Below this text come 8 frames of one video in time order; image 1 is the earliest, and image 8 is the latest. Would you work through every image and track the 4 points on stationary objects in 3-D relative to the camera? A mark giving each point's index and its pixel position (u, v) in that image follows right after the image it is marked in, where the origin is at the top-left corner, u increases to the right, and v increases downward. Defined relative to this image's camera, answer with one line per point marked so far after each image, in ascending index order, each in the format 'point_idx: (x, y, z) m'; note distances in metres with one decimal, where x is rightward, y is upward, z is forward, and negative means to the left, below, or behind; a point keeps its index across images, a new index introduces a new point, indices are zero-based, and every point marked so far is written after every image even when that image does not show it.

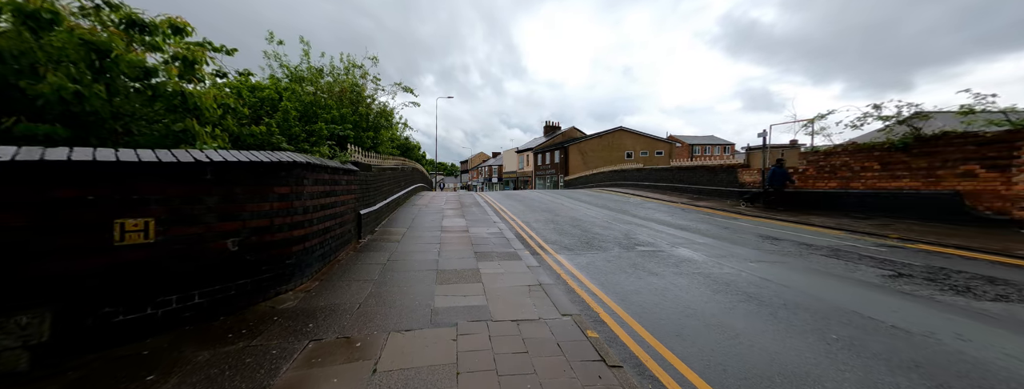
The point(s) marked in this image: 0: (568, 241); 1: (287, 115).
0: (+1.2, -1.0, +7.1) m
1: (-4.2, +1.5, +6.0) m
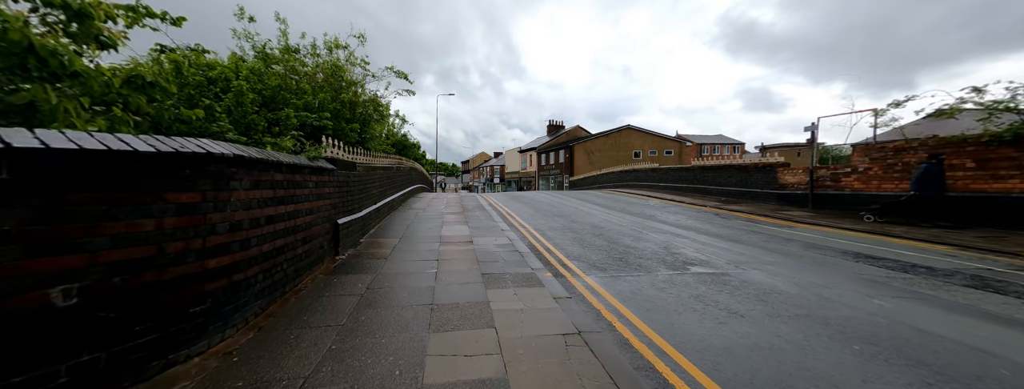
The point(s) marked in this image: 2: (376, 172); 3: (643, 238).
0: (+1.5, -1.1, +5.8) m
1: (-4.0, +1.4, +4.7) m
2: (-3.6, +0.6, +8.5) m
3: (+2.7, -0.9, +6.7) m
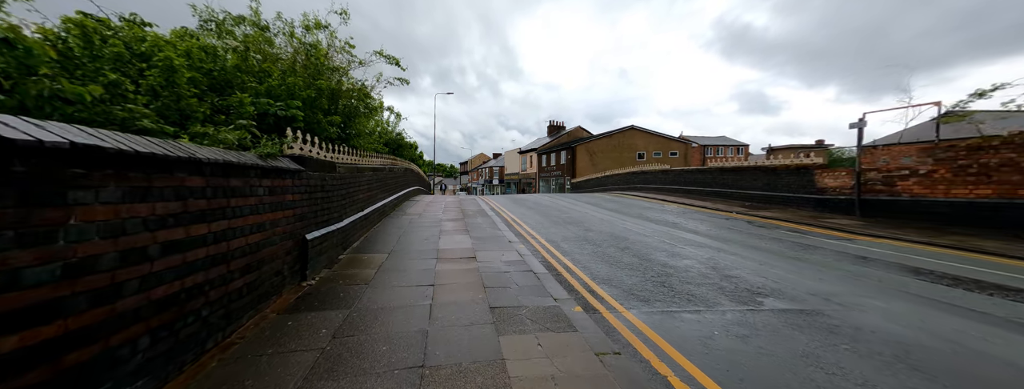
0: (+1.7, -1.2, +4.7) m
1: (-3.8, +1.3, +3.6) m
2: (-3.4, +0.5, +7.4) m
3: (+2.9, -1.0, +5.6) m
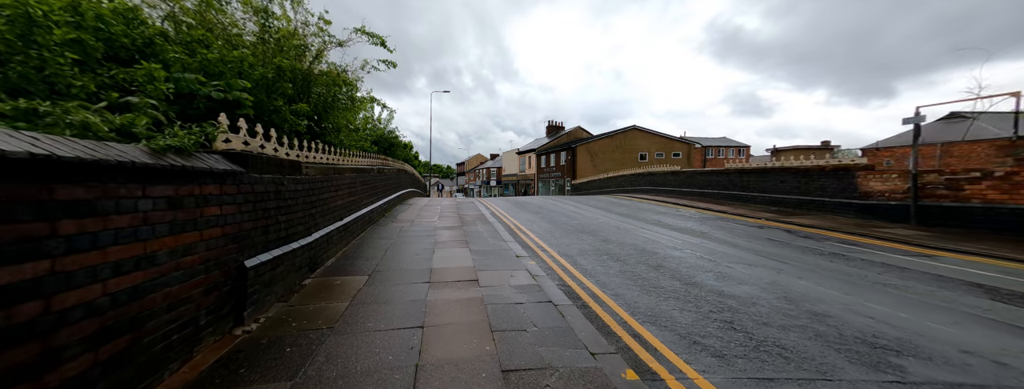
0: (+1.8, -1.3, +3.6) m
1: (-3.6, +1.2, +2.4) m
2: (-3.3, +0.4, +6.2) m
3: (+3.1, -1.1, +4.5) m
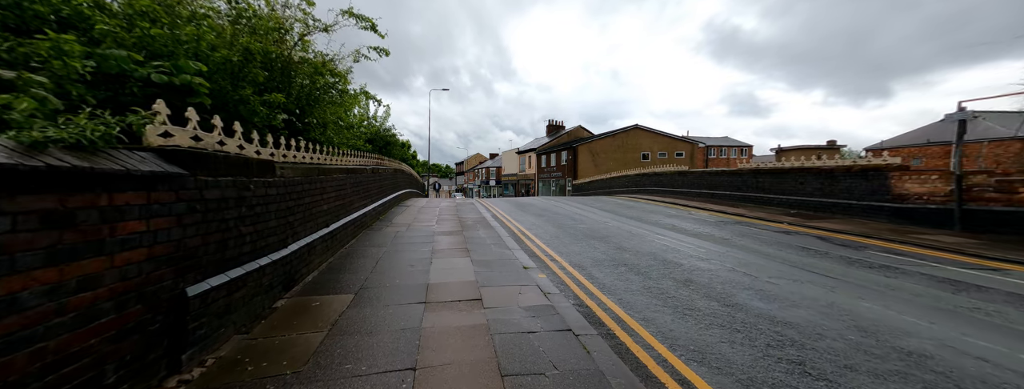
0: (+1.9, -1.4, +2.9) m
1: (-3.5, +1.2, +1.8) m
2: (-3.2, +0.3, +5.5) m
3: (+3.2, -1.2, +3.8) m
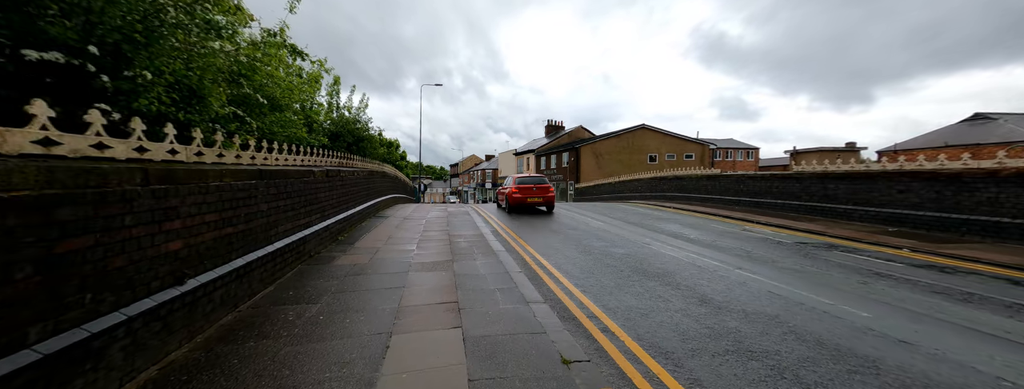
0: (+2.2, -1.6, +0.3) m
1: (-3.1, +1.0, -0.9) m
2: (-2.9, +0.1, +2.8) m
3: (+3.5, -1.4, +1.2) m
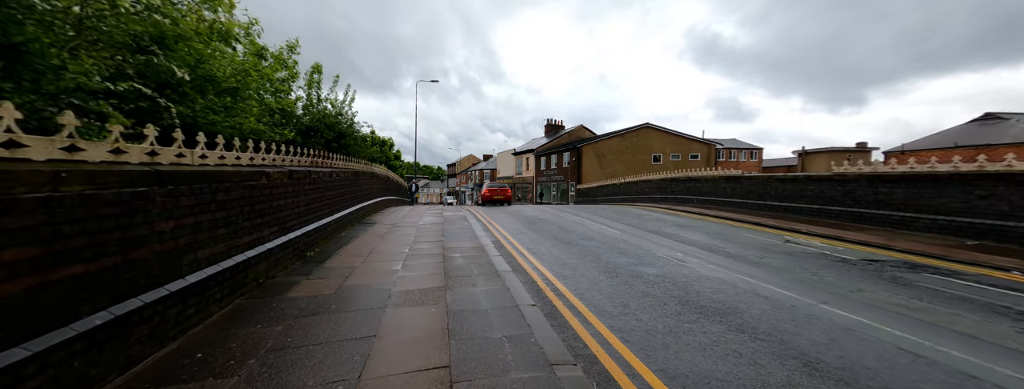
0: (+2.4, -1.7, -1.0) m
1: (-2.9, +0.8, -2.3) m
2: (-2.8, 0.0, +1.5) m
3: (+3.6, -1.6, -0.1) m
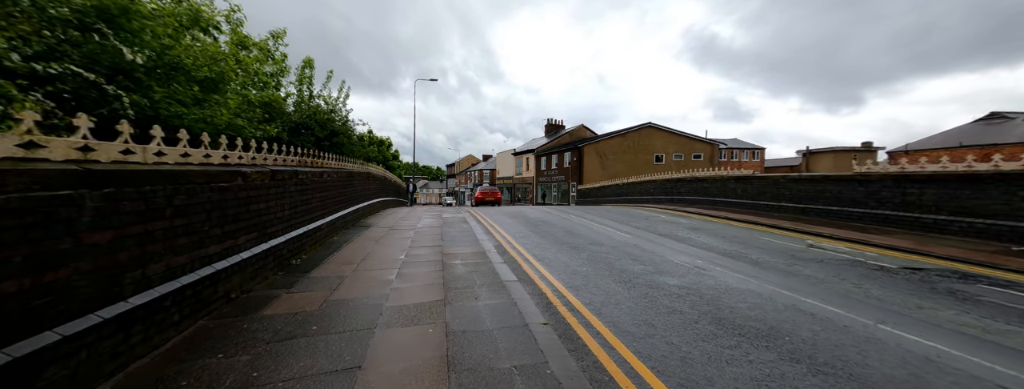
0: (+2.5, -1.8, -1.6) m
1: (-2.8, +0.8, -2.9) m
2: (-2.7, -0.1, +0.9) m
3: (+3.8, -1.6, -0.7) m
